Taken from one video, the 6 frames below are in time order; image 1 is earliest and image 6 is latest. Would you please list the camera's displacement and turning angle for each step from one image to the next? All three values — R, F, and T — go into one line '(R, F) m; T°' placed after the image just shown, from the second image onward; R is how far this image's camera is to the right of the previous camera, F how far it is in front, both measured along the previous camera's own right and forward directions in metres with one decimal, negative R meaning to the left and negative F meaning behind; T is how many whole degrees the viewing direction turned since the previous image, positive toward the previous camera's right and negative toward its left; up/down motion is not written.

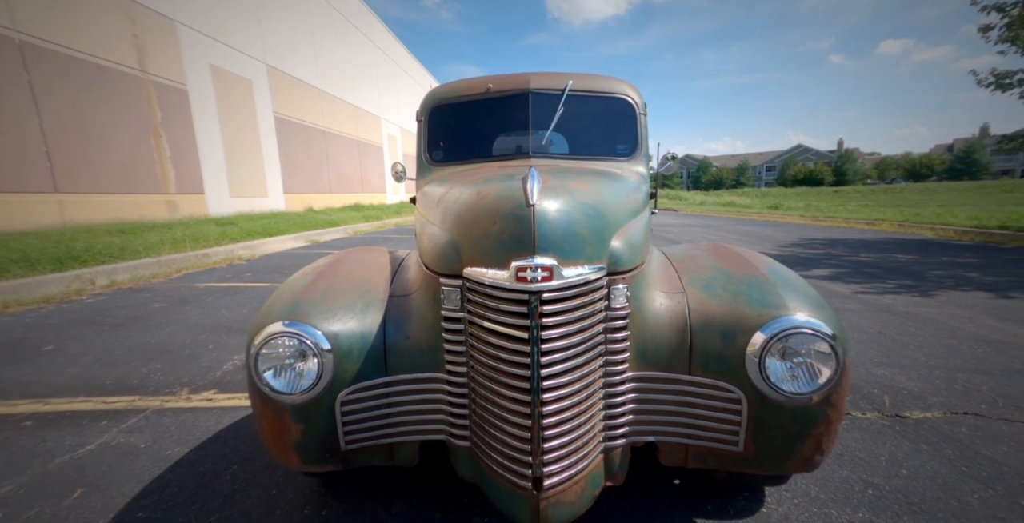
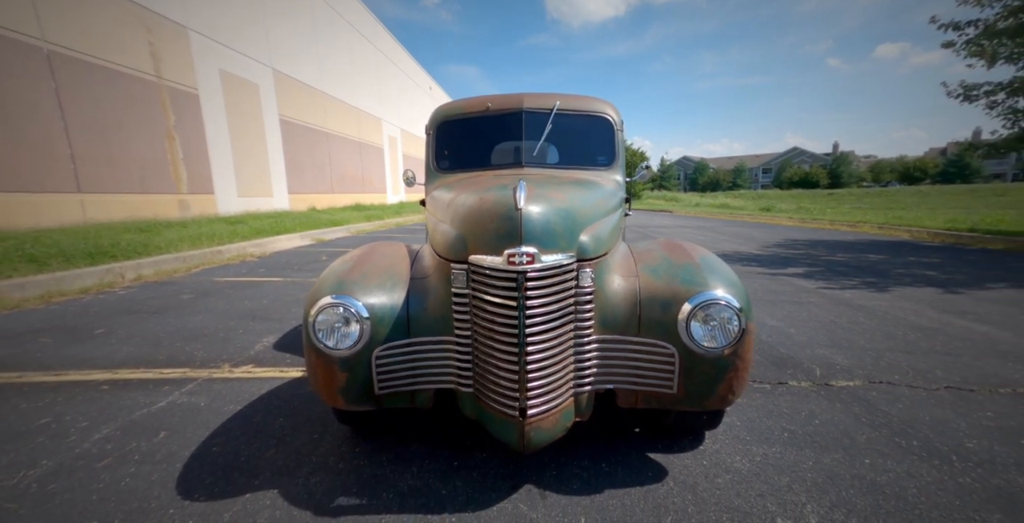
(0.0, -0.5) m; 0°
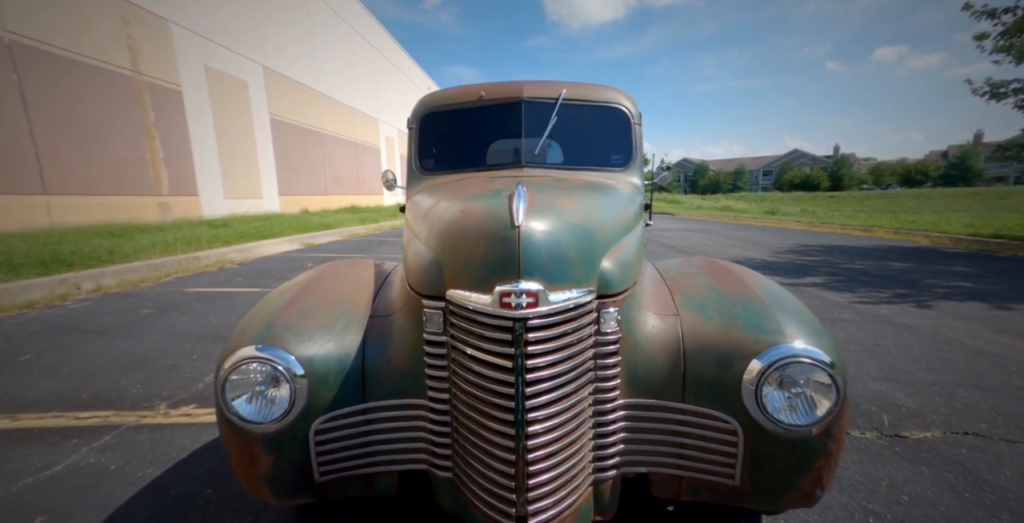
(0.0, +0.6) m; 0°
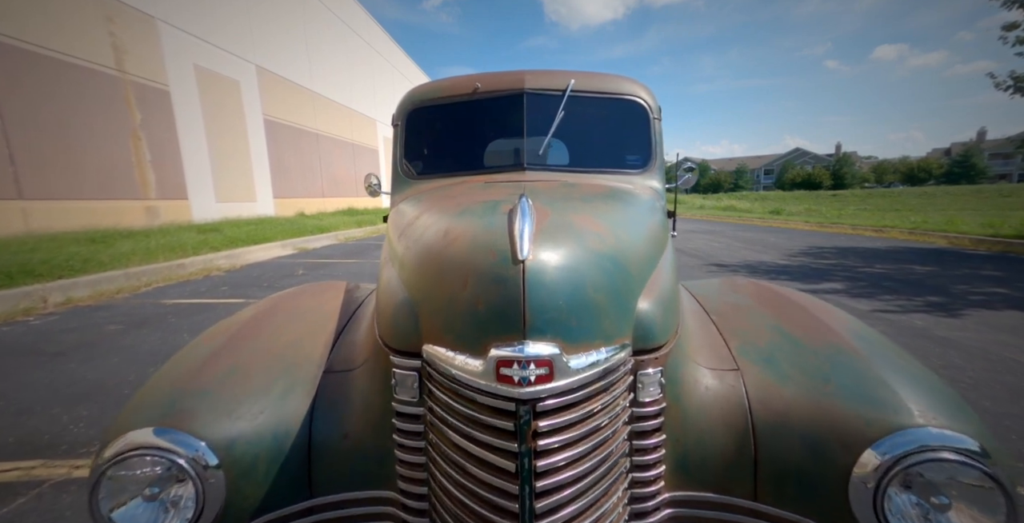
(0.0, +0.4) m; 0°
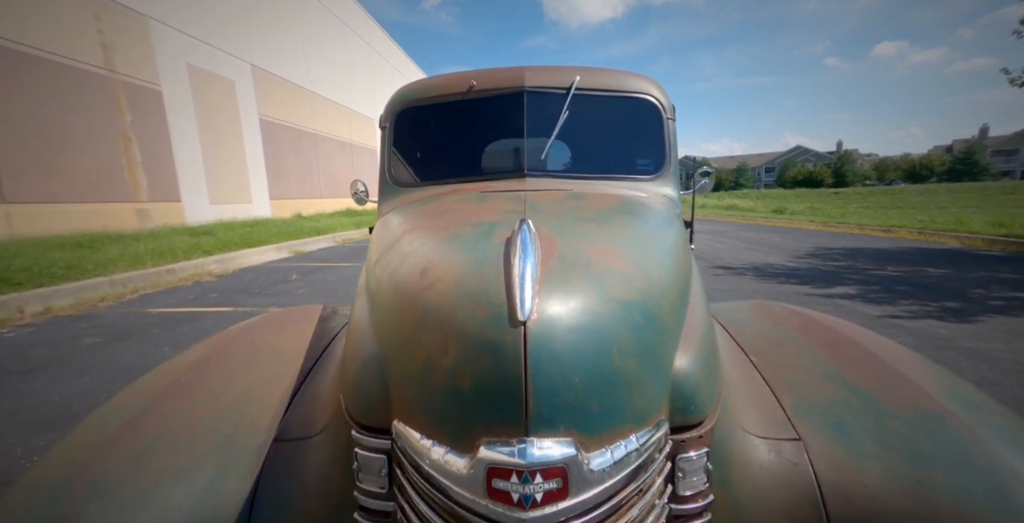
(0.0, +0.2) m; 0°
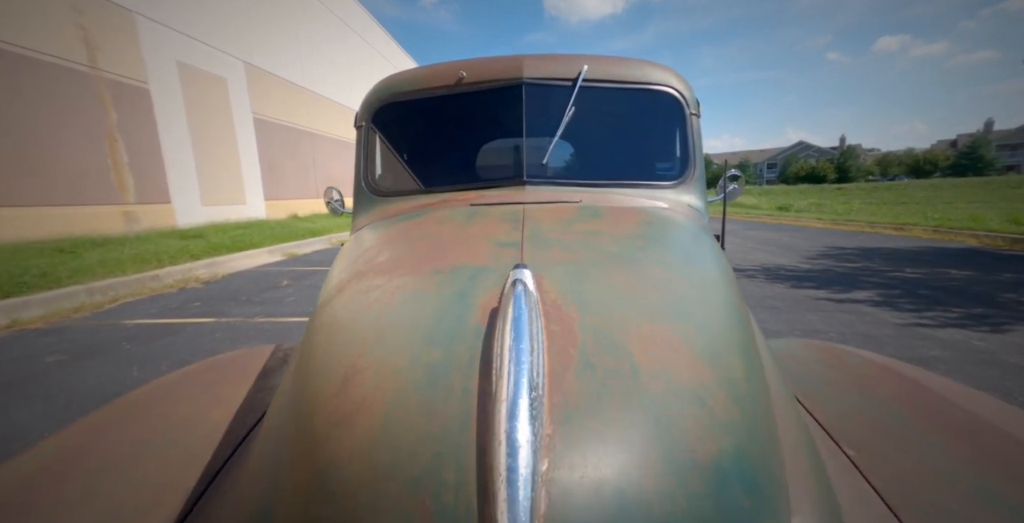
(0.0, +0.3) m; 0°
